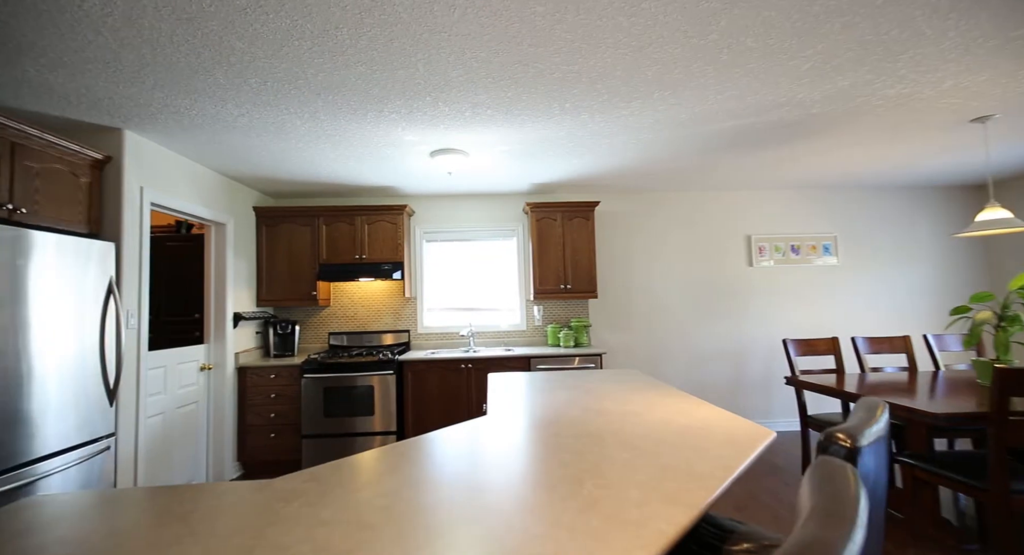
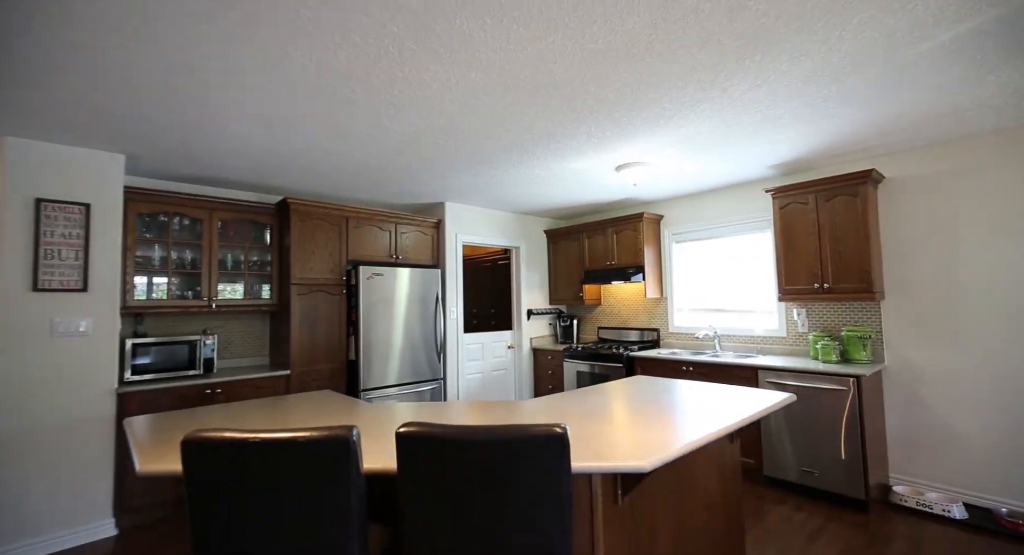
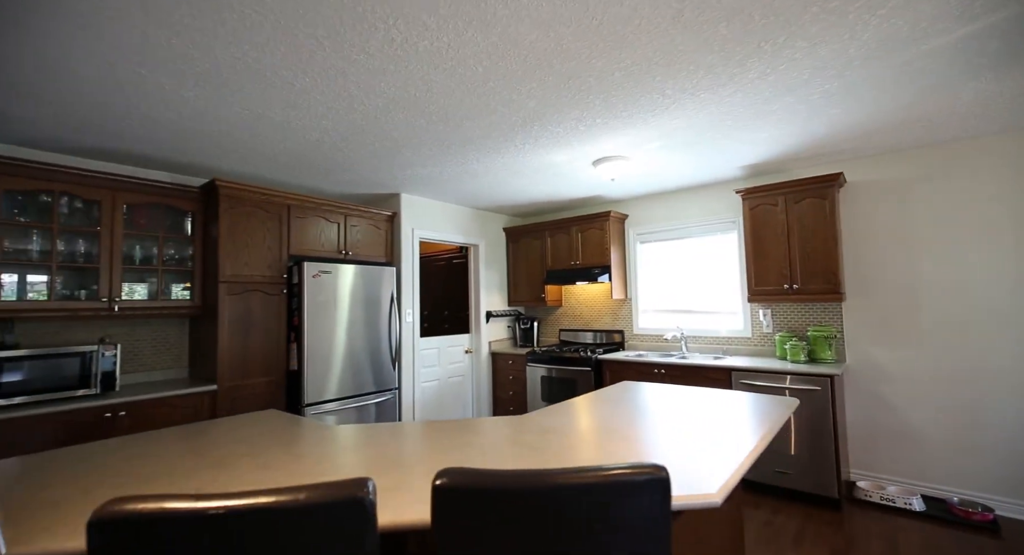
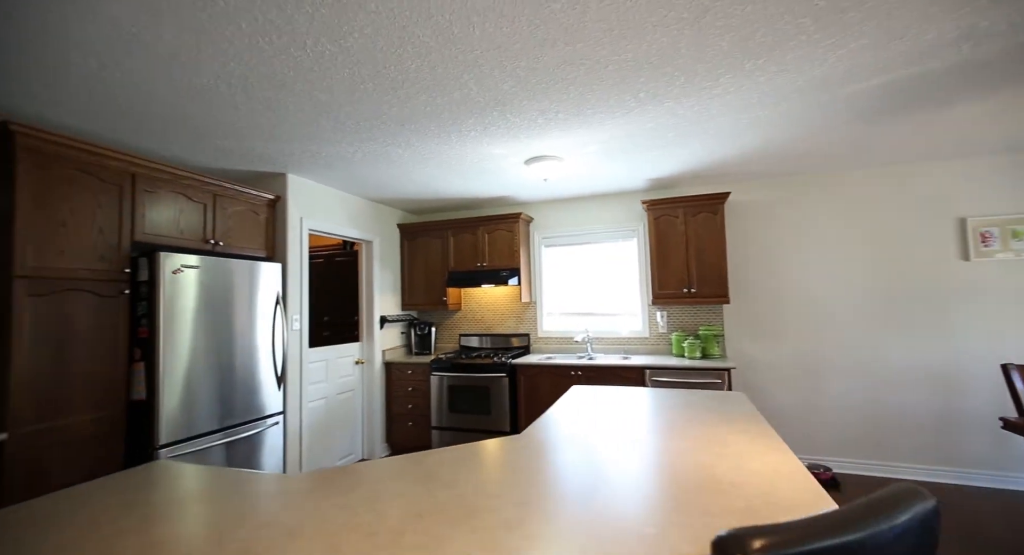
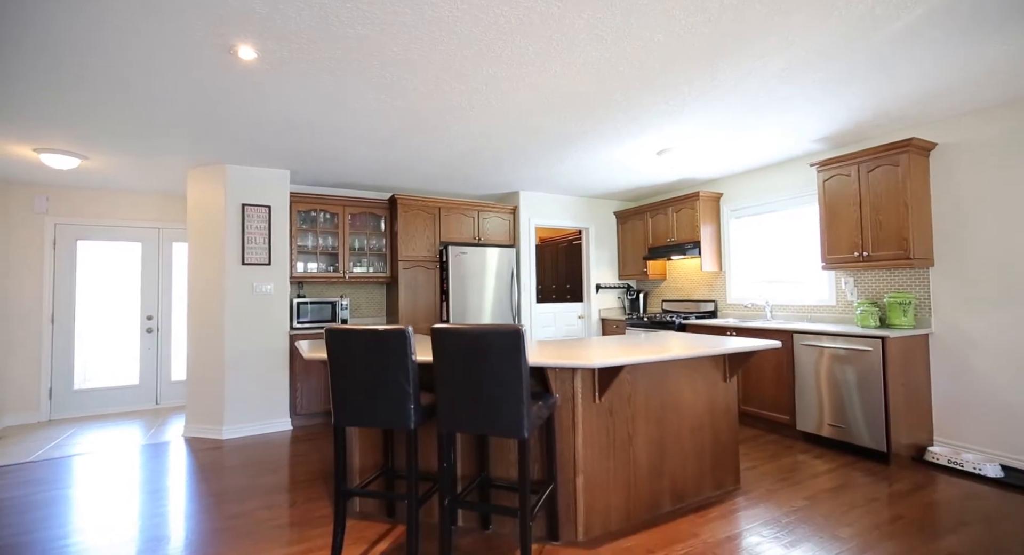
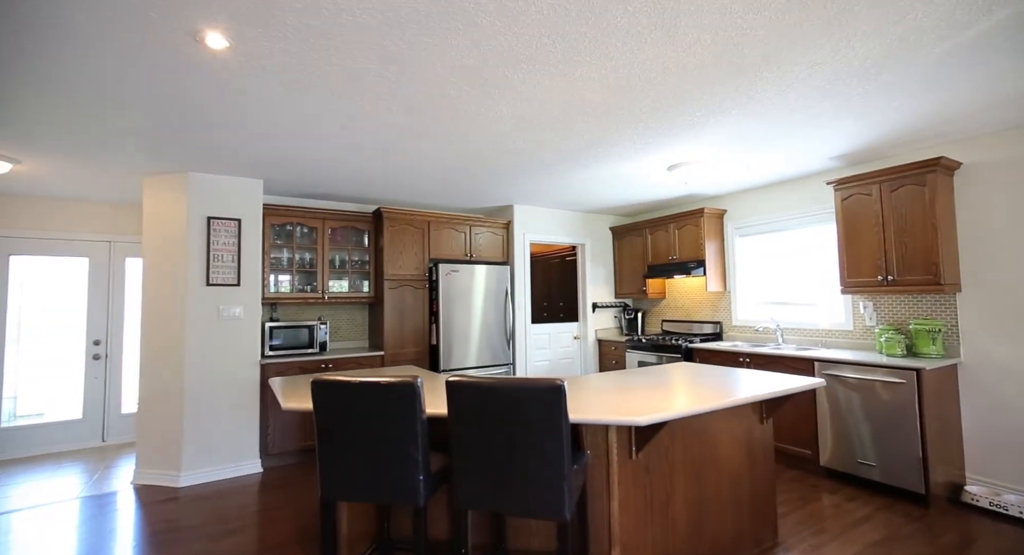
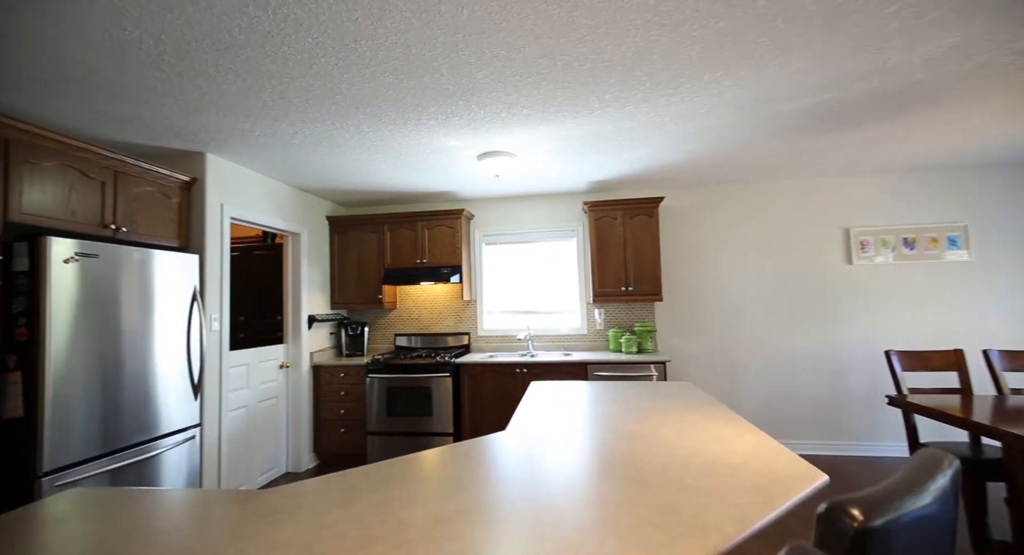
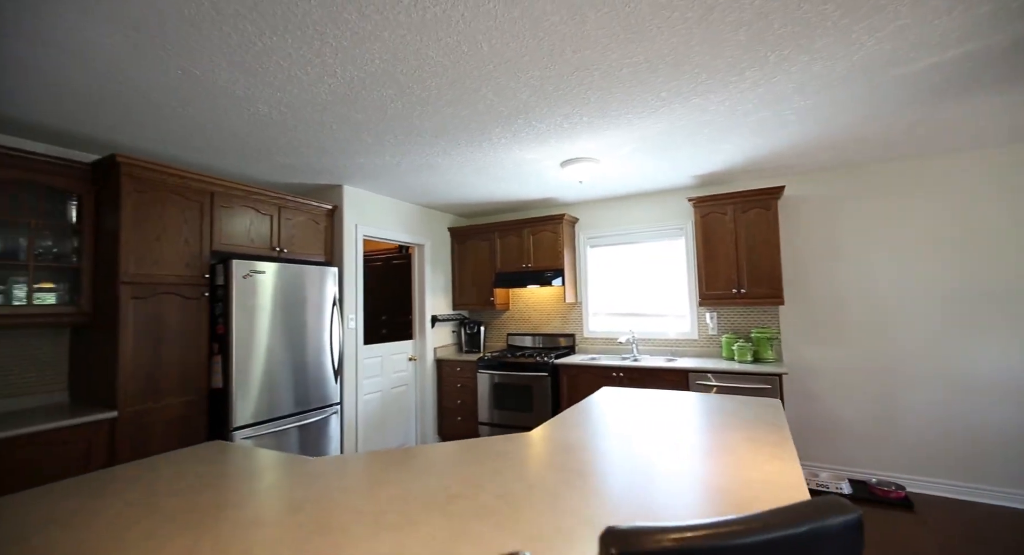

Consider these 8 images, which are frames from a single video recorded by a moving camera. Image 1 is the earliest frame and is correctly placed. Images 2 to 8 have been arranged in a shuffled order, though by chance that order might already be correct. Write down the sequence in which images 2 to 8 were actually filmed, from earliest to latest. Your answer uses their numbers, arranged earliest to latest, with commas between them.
7, 4, 8, 3, 2, 6, 5
